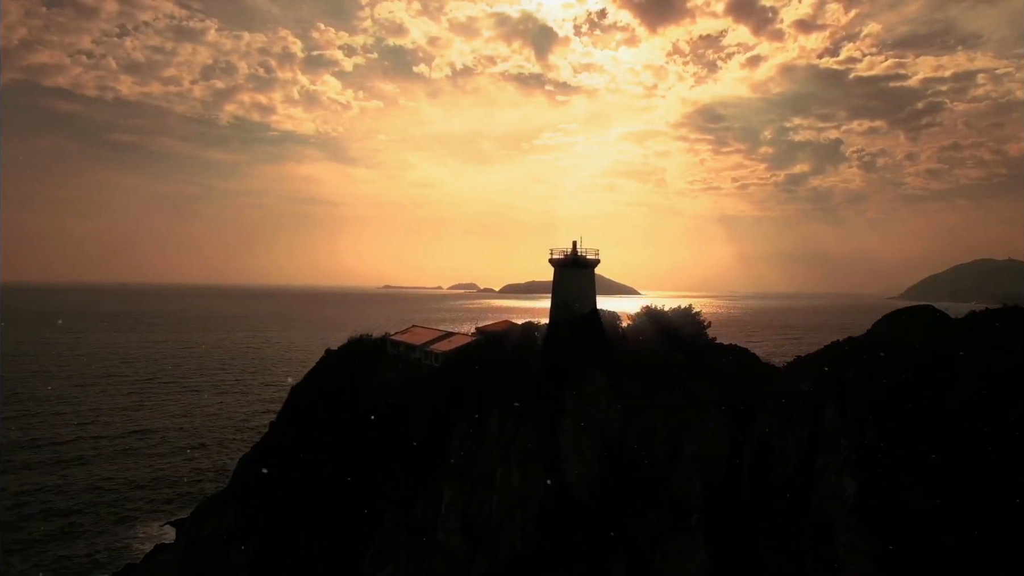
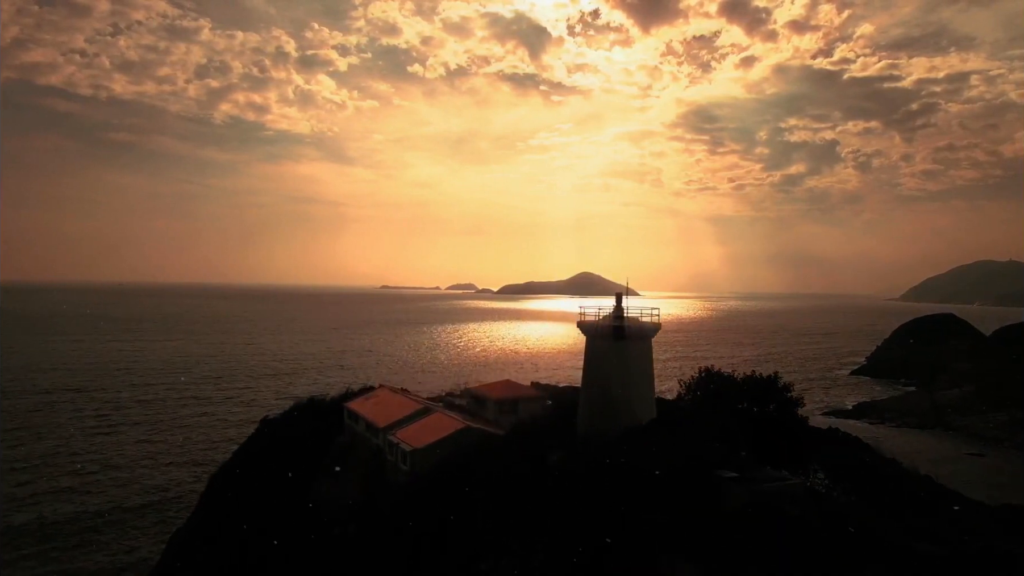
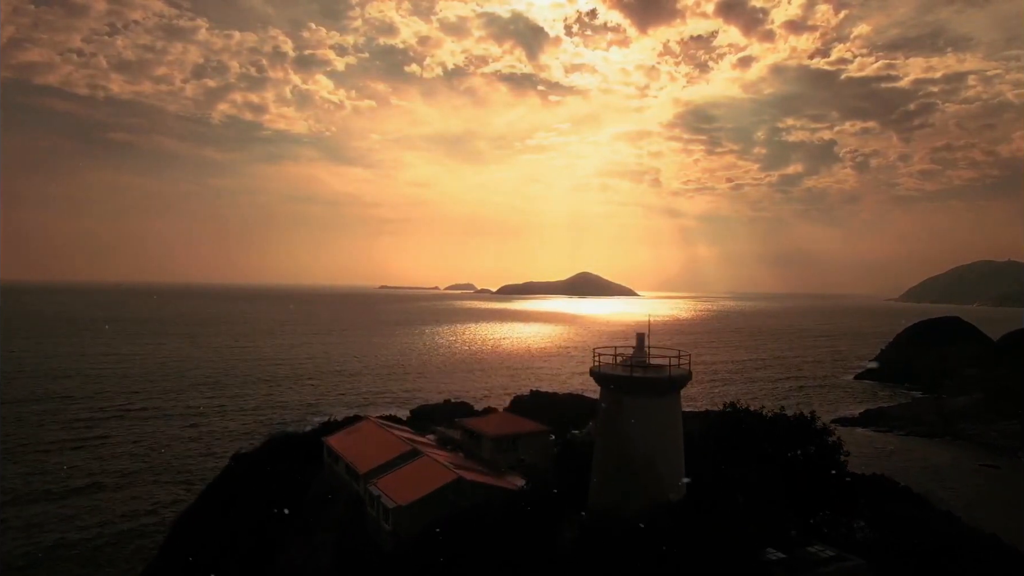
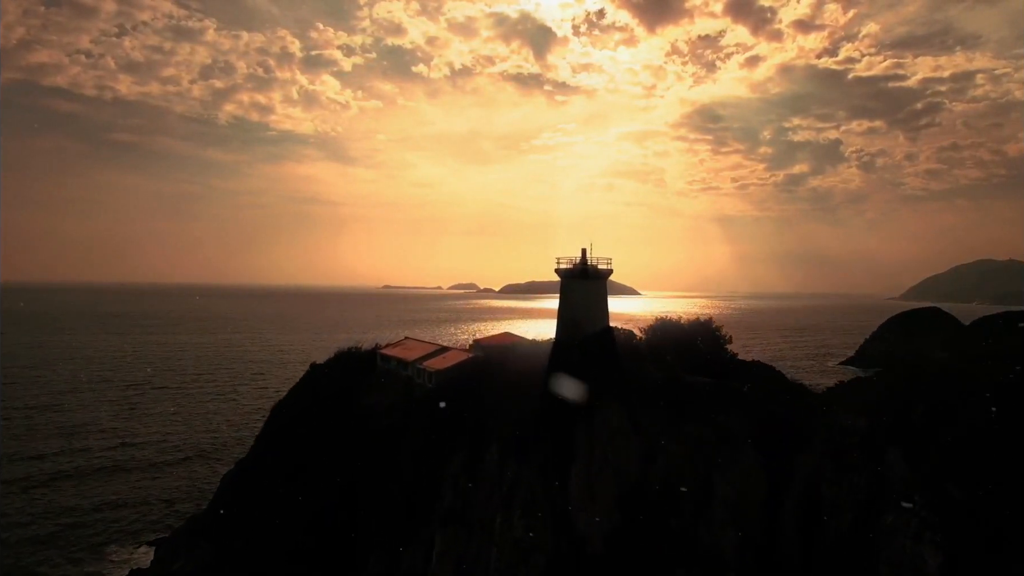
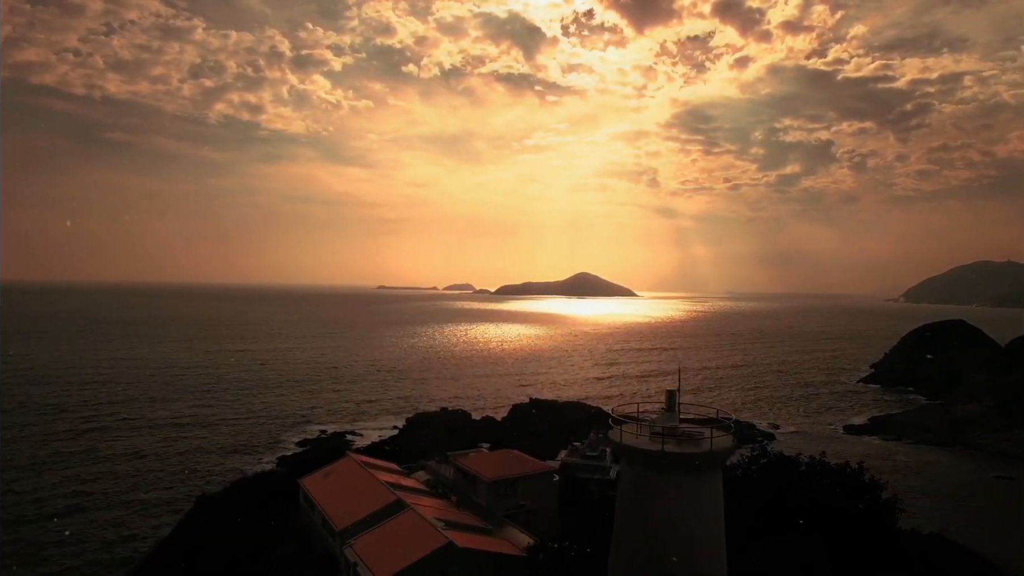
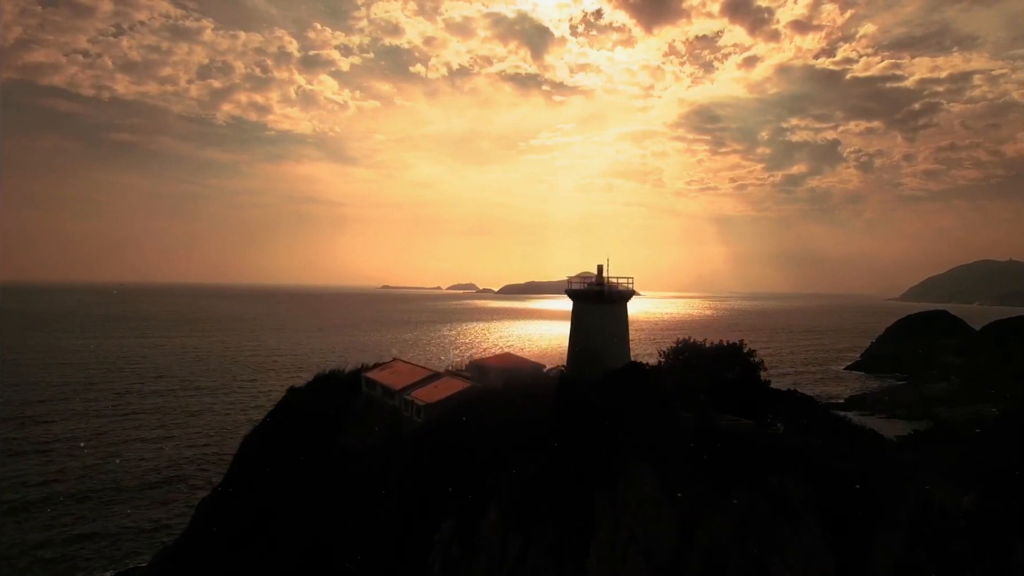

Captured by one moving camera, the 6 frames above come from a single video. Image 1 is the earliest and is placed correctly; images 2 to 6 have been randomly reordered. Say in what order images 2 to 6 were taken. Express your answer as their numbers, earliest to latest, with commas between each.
4, 6, 2, 3, 5
